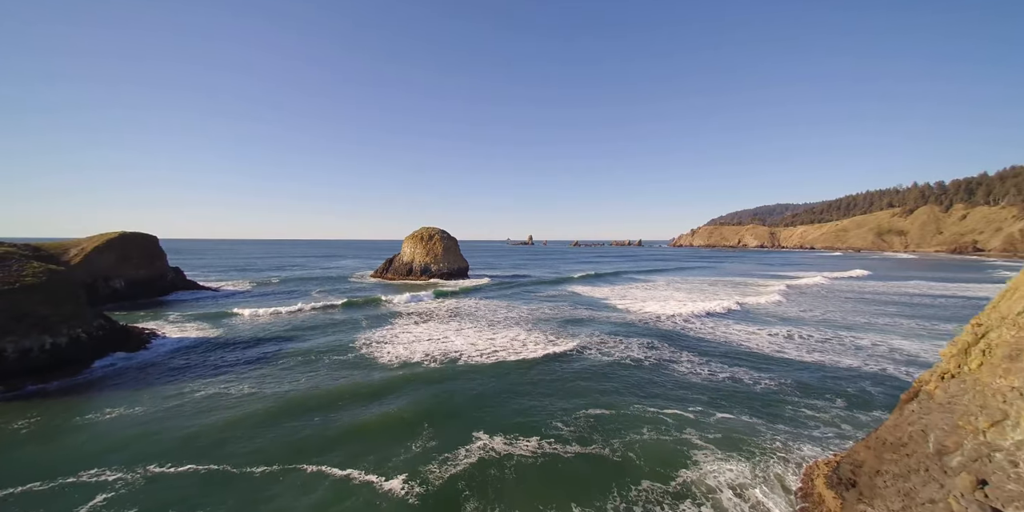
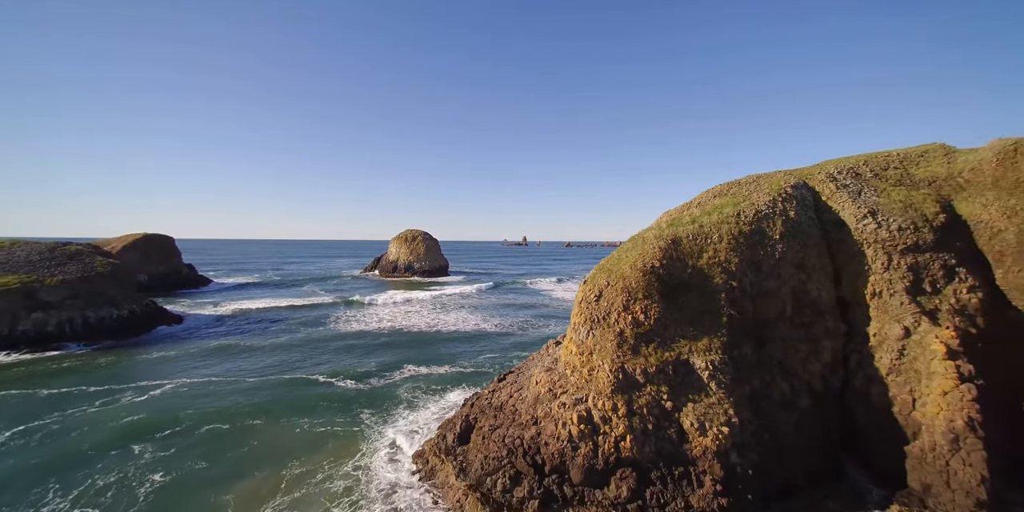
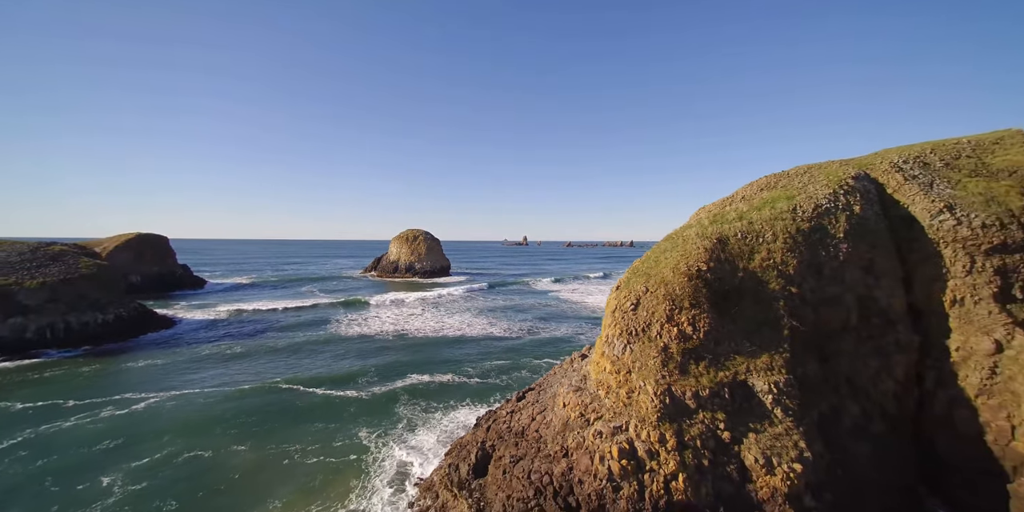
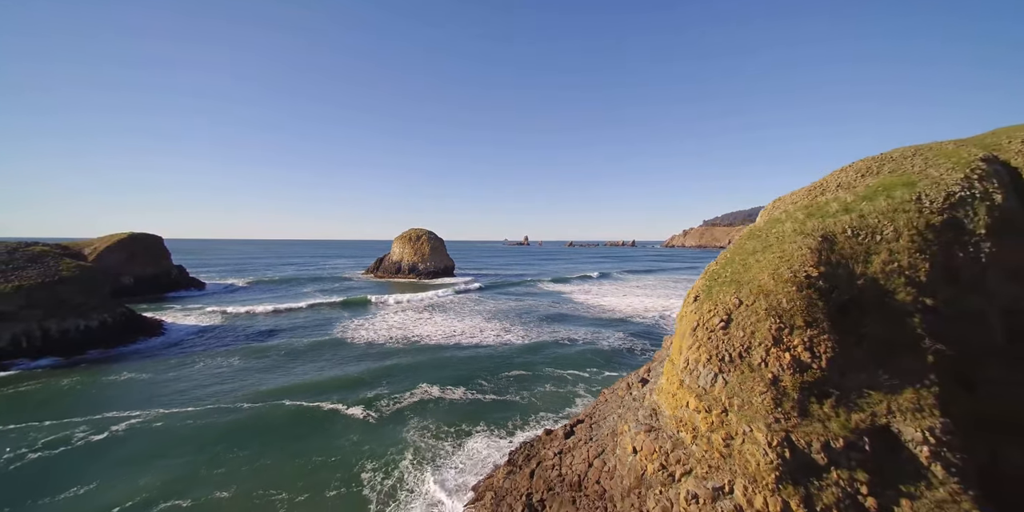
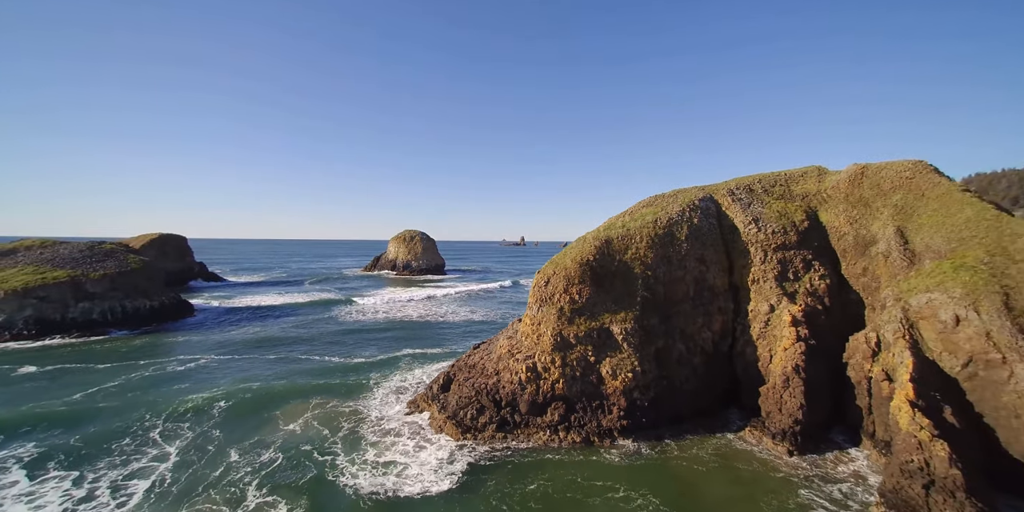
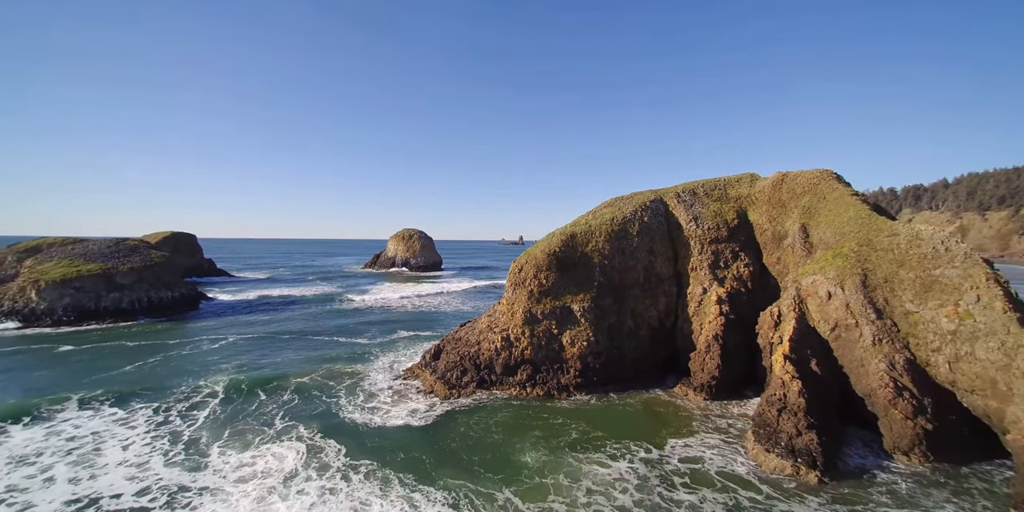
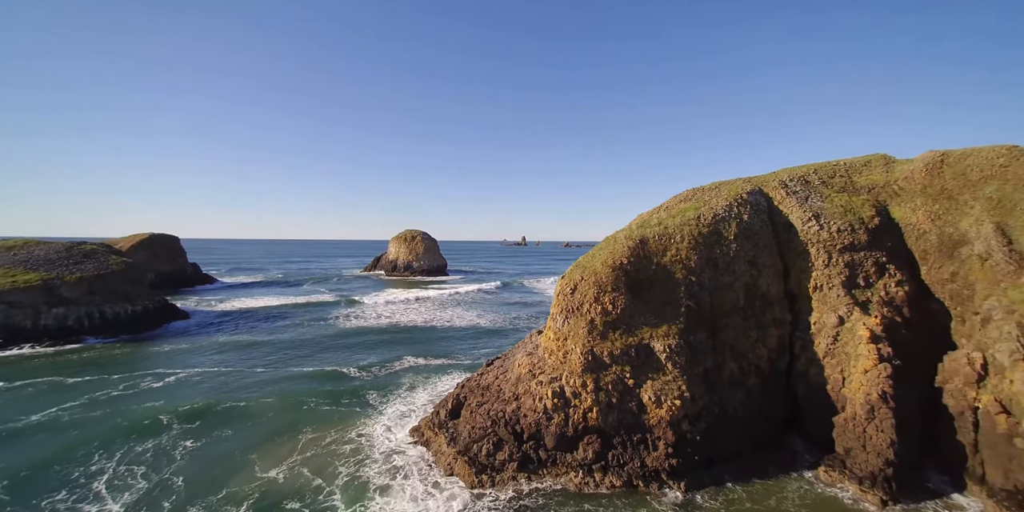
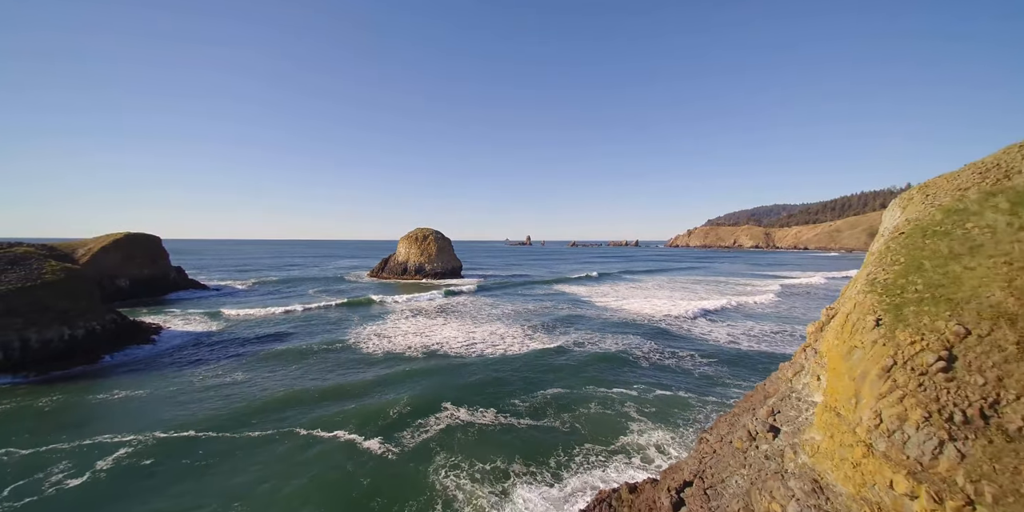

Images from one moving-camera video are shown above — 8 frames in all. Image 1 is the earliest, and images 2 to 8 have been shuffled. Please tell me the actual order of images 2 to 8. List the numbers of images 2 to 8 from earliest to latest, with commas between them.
8, 4, 3, 2, 7, 5, 6
